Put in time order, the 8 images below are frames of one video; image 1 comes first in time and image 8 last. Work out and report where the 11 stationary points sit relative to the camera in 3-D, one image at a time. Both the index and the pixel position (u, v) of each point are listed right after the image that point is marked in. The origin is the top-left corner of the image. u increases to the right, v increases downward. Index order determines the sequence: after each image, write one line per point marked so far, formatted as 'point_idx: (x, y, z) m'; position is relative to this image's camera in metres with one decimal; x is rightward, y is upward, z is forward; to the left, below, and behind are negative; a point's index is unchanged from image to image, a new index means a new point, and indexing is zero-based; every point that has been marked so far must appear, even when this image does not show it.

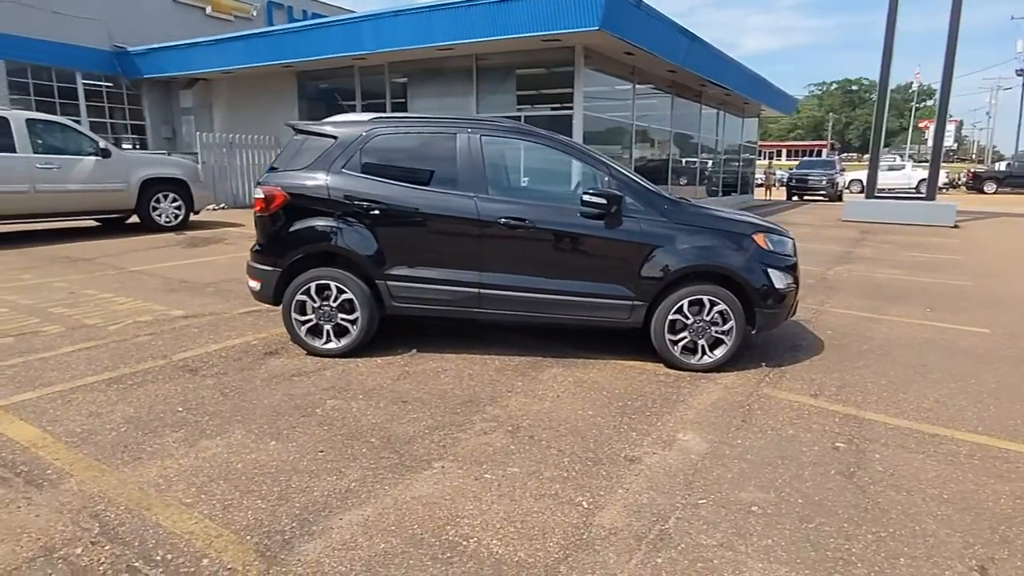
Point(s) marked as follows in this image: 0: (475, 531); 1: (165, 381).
0: (-0.2, -1.1, +2.7) m
1: (-2.5, -0.7, +4.4) m
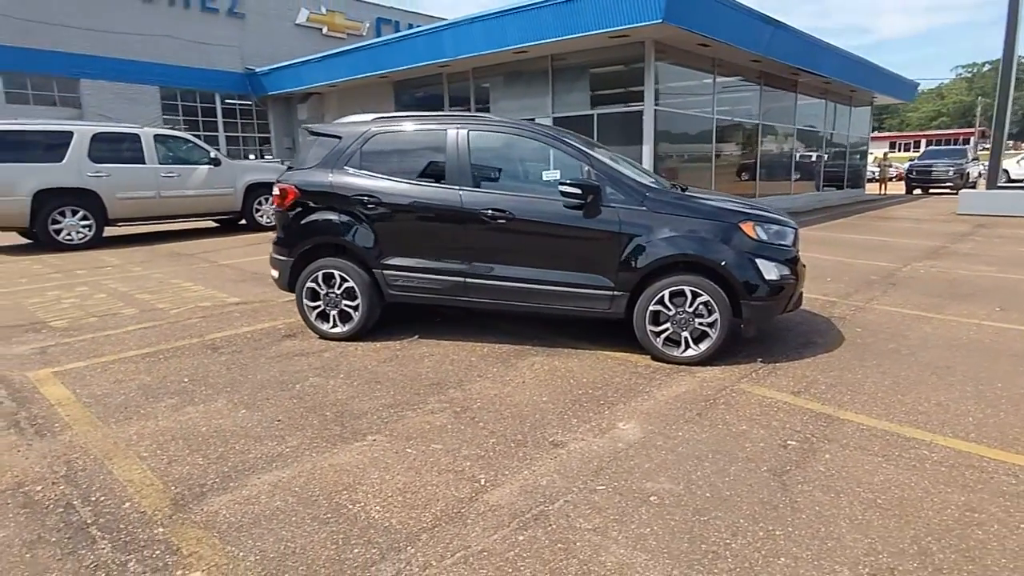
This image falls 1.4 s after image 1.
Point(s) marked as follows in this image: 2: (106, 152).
0: (-0.7, -1.0, +2.8) m
1: (-2.6, -0.6, +5.0) m
2: (-8.0, +2.7, +12.1) m
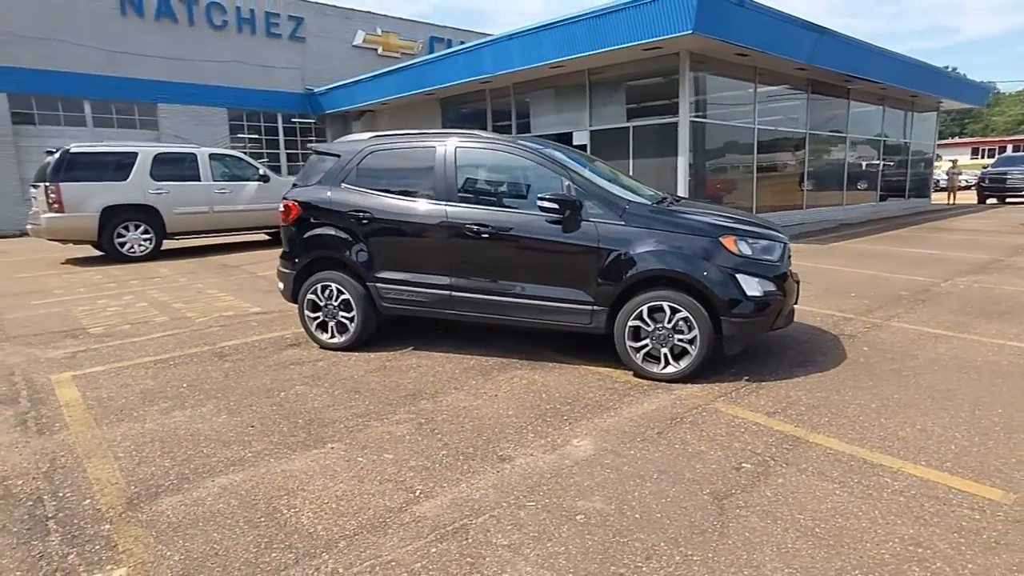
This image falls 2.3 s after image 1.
0: (-1.0, -1.0, +2.9) m
1: (-2.7, -0.6, +5.3) m
2: (-7.3, +2.5, +13.0) m
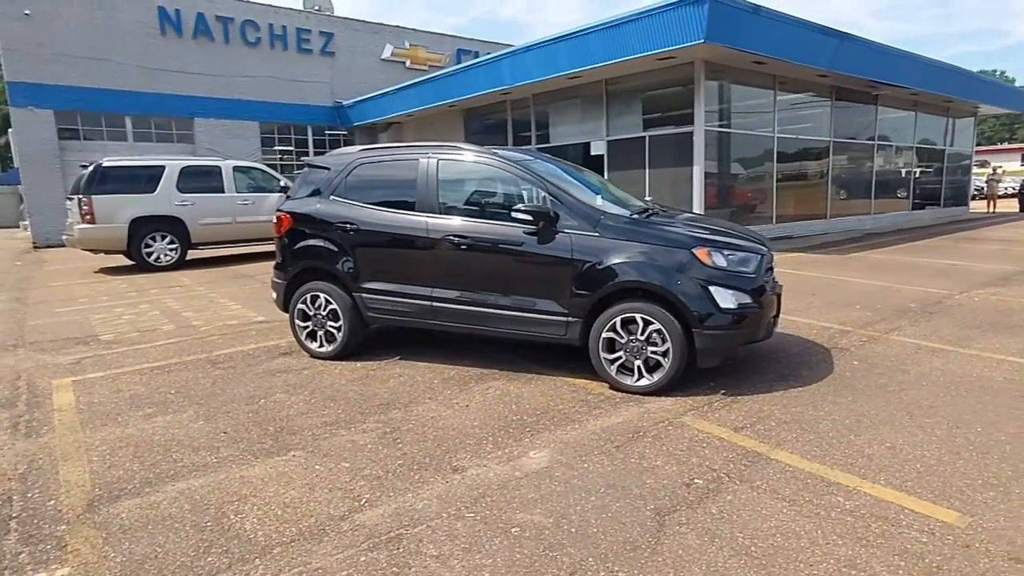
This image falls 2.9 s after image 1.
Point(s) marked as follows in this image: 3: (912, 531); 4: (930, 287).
0: (-1.3, -1.1, +3.0) m
1: (-2.9, -0.7, +5.4) m
2: (-7.0, +2.3, +13.4) m
3: (+1.7, -1.0, +2.6) m
4: (+5.2, 0.0, +7.6) m
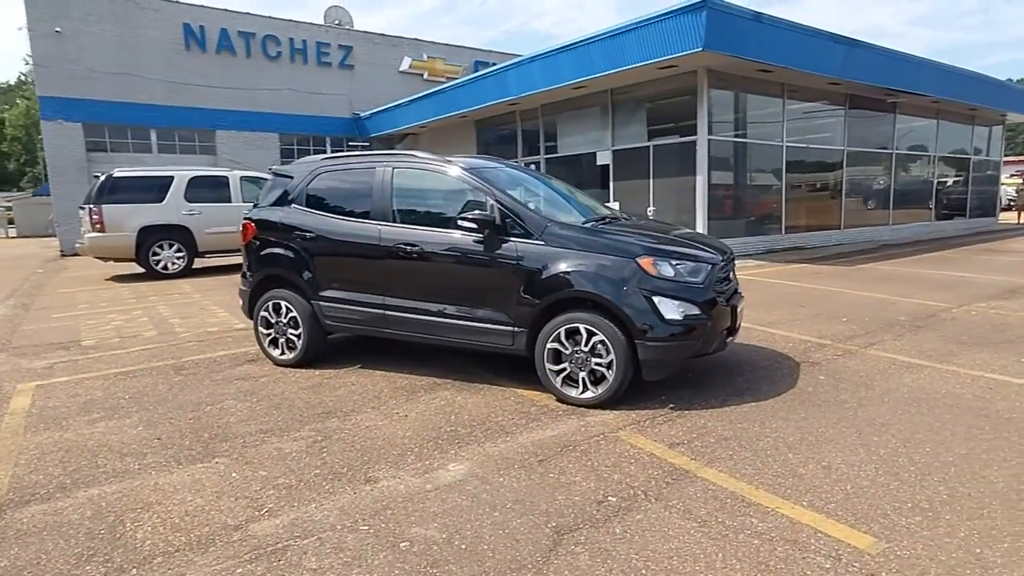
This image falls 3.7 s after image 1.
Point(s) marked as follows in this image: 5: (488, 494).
0: (-1.7, -1.1, +2.9) m
1: (-3.2, -0.8, +5.4) m
2: (-6.9, +2.1, +13.7) m
3: (+1.2, -1.0, +2.4) m
4: (+4.9, -0.1, +7.3) m
5: (-0.1, -1.0, +3.0) m
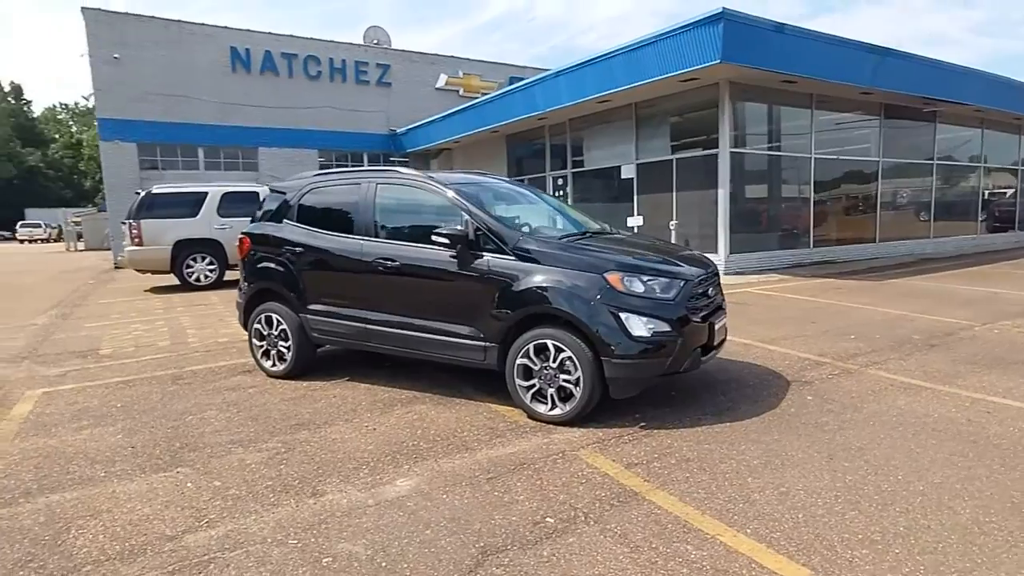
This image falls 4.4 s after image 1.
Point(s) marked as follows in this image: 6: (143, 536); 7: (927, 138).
0: (-2.0, -1.1, +3.0) m
1: (-3.3, -0.9, +5.6) m
2: (-6.4, +1.8, +14.1) m
3: (+0.9, -1.1, +2.3) m
4: (+4.9, -0.3, +6.9) m
5: (-0.4, -1.1, +3.0) m
6: (-1.7, -1.1, +2.8) m
7: (+10.5, +3.8, +15.5) m
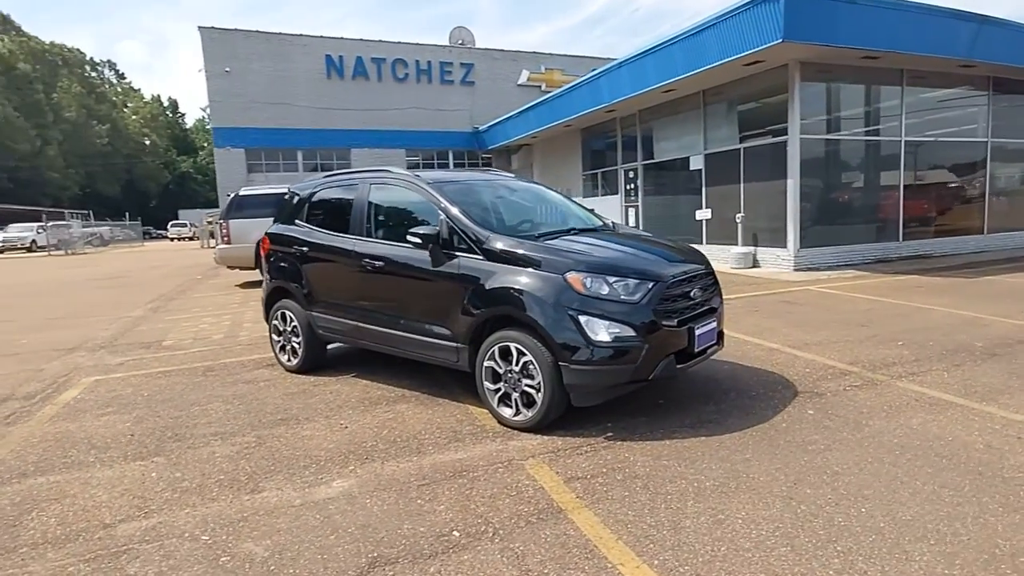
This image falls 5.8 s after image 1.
0: (-2.4, -1.2, +3.2) m
1: (-3.2, -0.9, +6.0) m
2: (-4.9, +2.0, +14.9) m
3: (+0.3, -1.1, +2.0) m
4: (+5.1, -0.3, +5.9) m
5: (-0.8, -1.1, +2.9) m
6: (-2.1, -1.2, +3.0) m
7: (+12.0, +3.9, +13.5) m
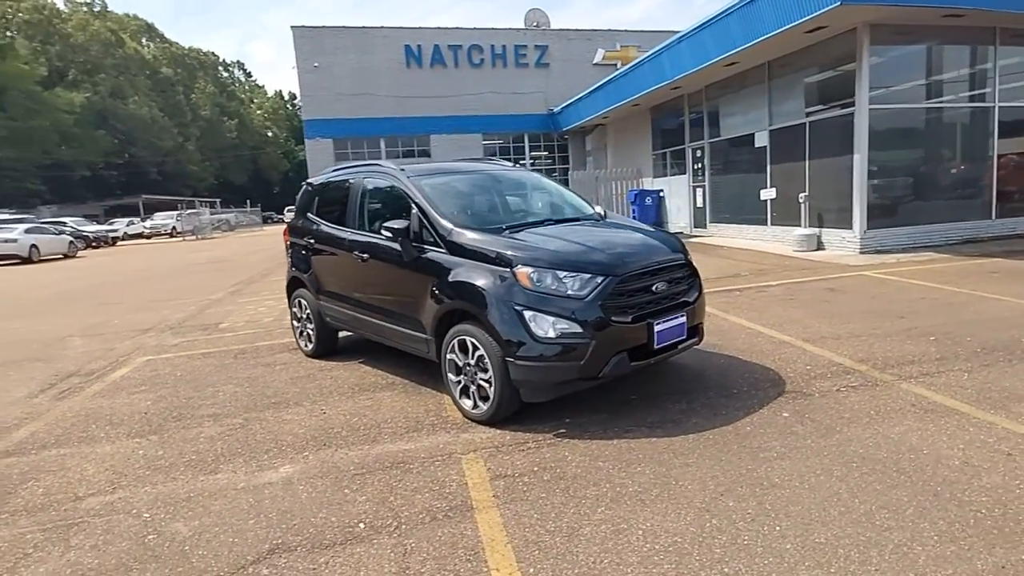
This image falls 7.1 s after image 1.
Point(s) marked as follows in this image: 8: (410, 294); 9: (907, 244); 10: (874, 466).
0: (-2.7, -1.1, +3.6) m
1: (-3.1, -0.7, +6.5) m
2: (-3.4, +2.4, +15.4) m
3: (-0.2, -1.1, +2.0) m
4: (+5.1, -0.2, +5.1) m
5: (-1.2, -1.1, +3.1) m
6: (-2.5, -1.1, +3.4) m
7: (+13.1, +4.2, +11.4) m
8: (-0.7, 0.0, +4.4) m
9: (+6.4, +0.7, +10.0) m
10: (+1.7, -0.8, +2.9) m
